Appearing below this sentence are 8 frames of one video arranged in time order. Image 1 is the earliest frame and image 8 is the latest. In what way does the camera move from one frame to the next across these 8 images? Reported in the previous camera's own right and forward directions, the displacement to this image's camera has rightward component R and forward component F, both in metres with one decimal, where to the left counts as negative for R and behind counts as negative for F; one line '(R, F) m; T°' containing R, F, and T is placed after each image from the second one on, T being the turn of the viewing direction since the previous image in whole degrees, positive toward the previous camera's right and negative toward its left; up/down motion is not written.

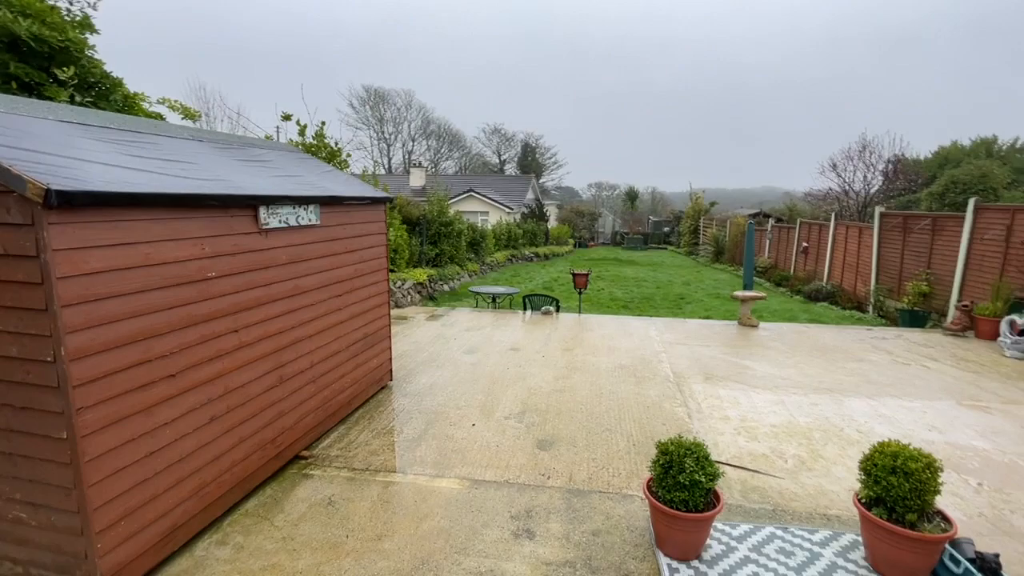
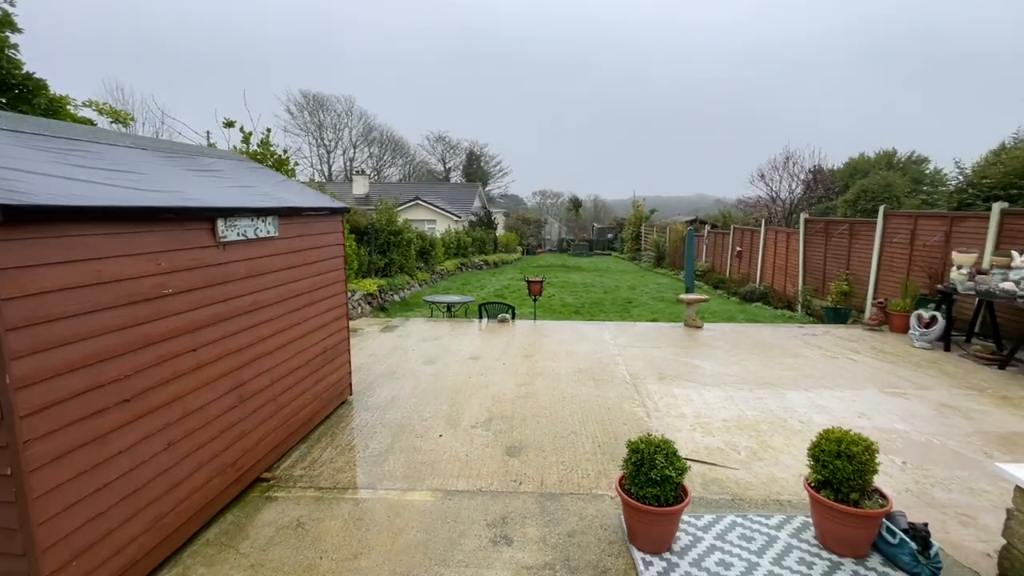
(-0.1, 0.0) m; +6°
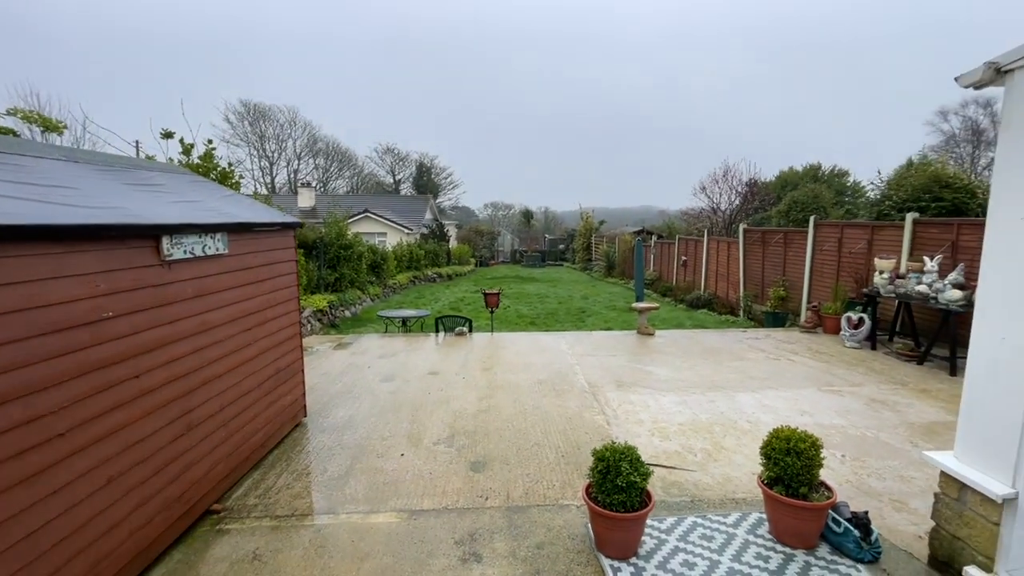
(-0.1, 0.0) m; +6°
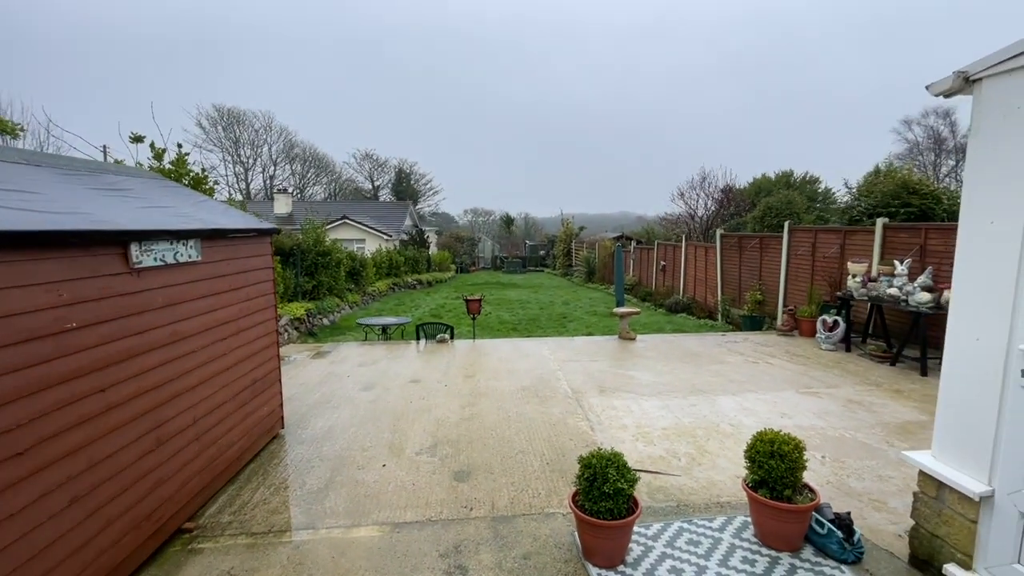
(0.0, 0.0) m; +2°
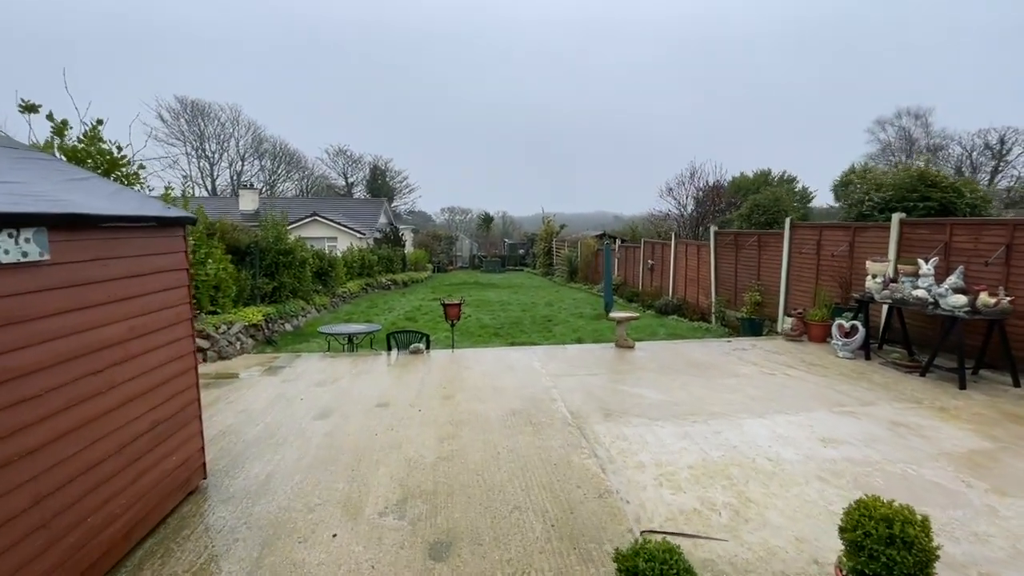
(-0.1, +0.8) m; +3°
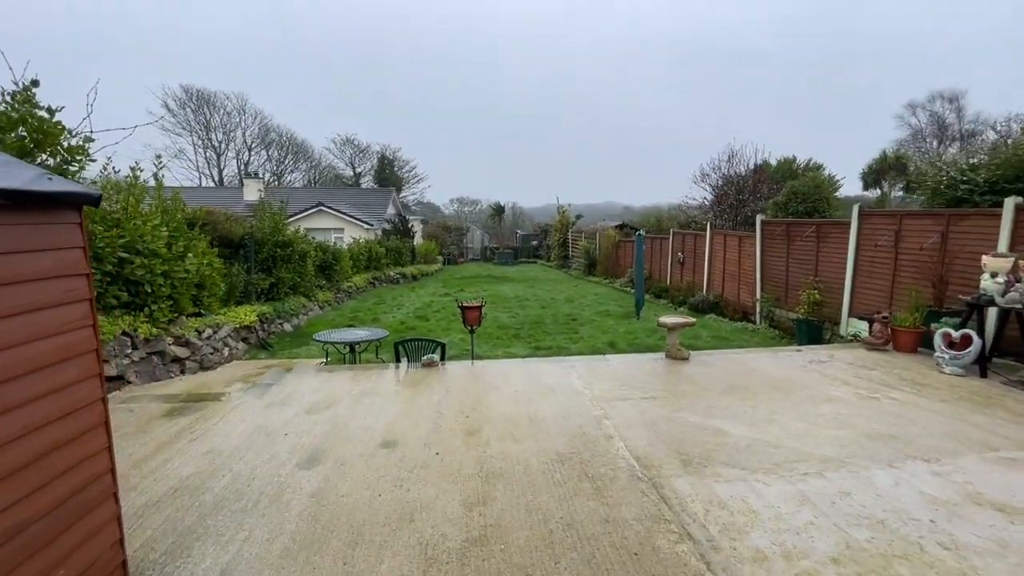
(-0.3, +1.0) m; -1°
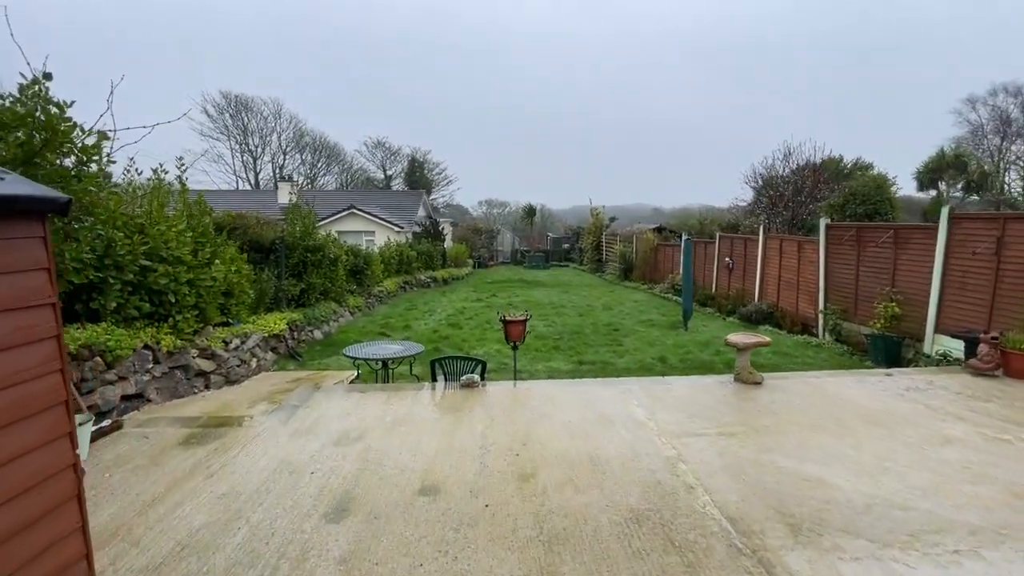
(-0.2, +0.5) m; -3°
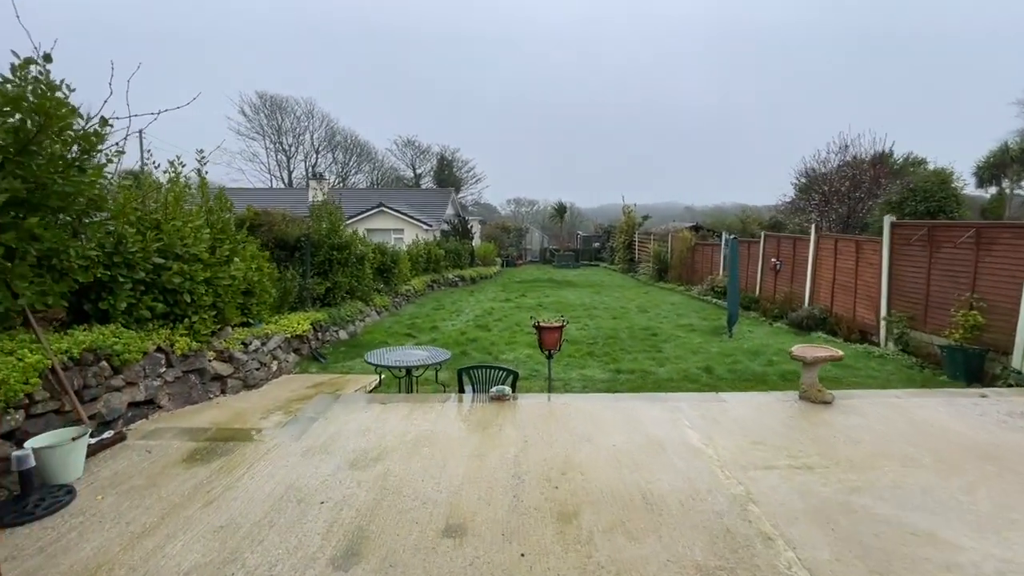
(-0.1, +0.4) m; -3°
